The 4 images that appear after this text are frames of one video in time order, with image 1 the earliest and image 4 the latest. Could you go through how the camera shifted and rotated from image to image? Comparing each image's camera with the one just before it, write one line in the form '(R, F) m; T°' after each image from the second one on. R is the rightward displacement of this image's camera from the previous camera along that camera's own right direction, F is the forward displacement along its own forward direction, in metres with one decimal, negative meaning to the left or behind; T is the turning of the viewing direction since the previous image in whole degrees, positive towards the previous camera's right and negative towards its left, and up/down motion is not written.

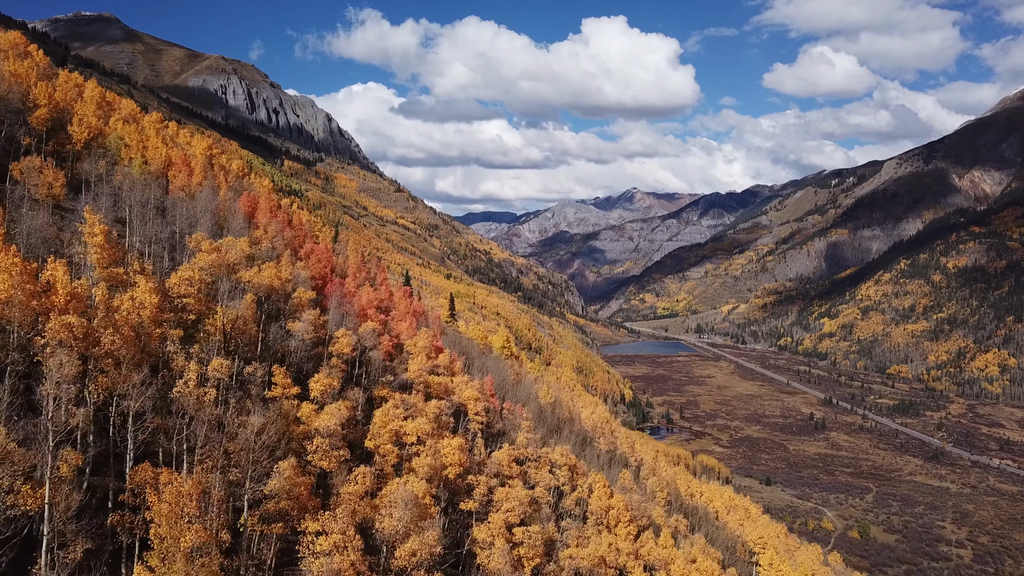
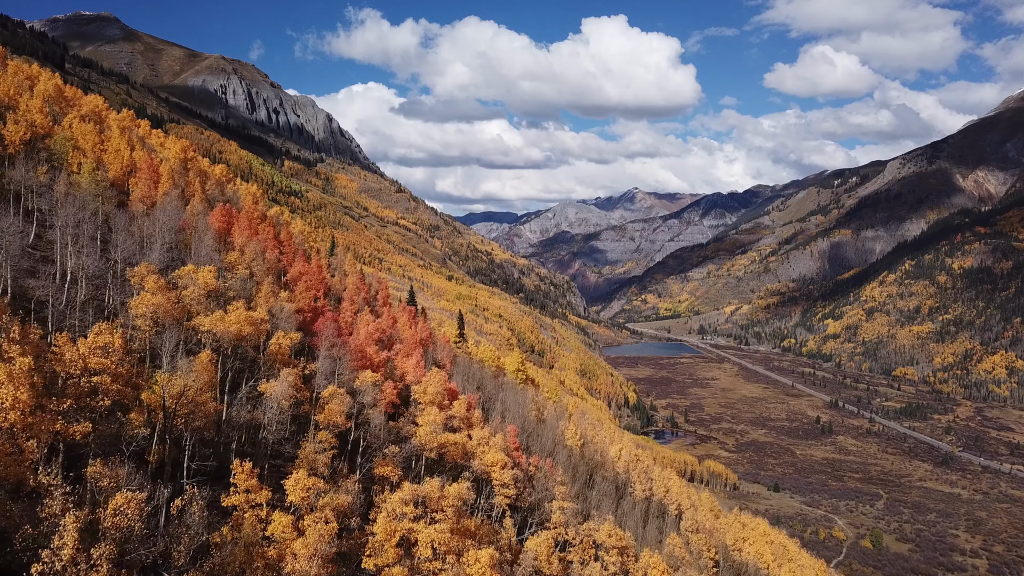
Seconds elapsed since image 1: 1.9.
(-1.0, +3.8) m; 0°
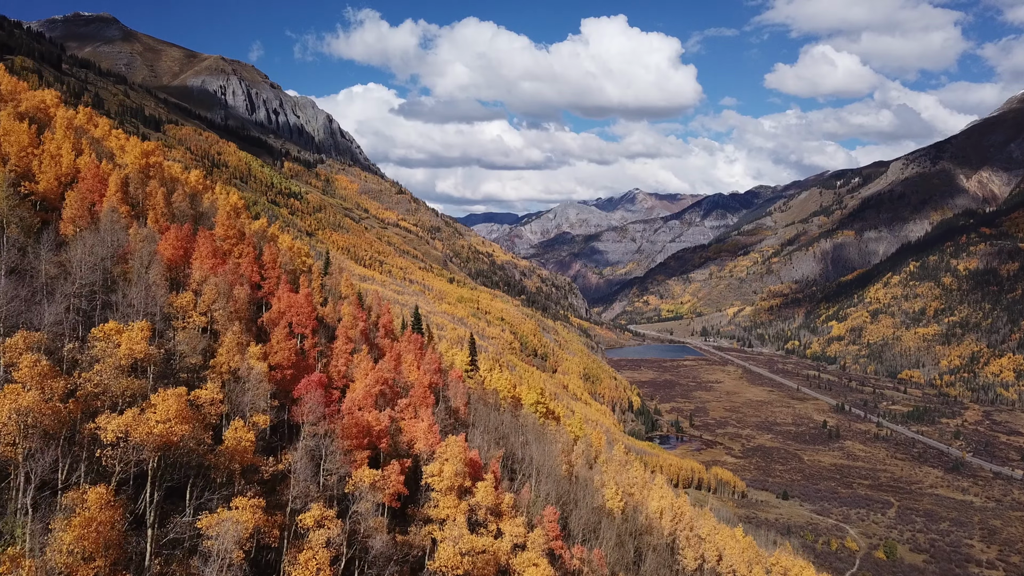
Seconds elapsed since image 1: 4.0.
(-1.1, +4.1) m; 0°
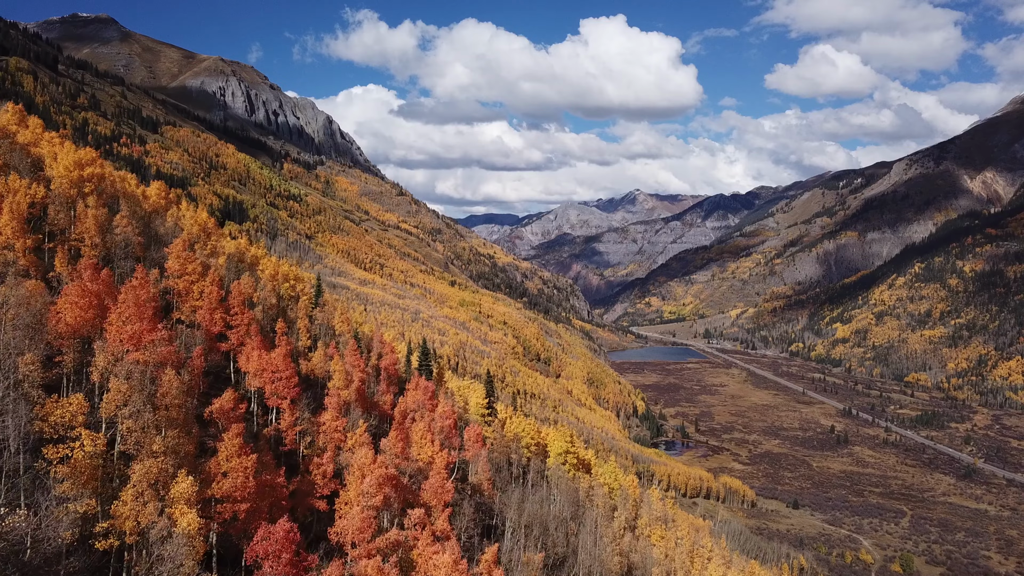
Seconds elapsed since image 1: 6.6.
(-1.3, +4.6) m; 0°
